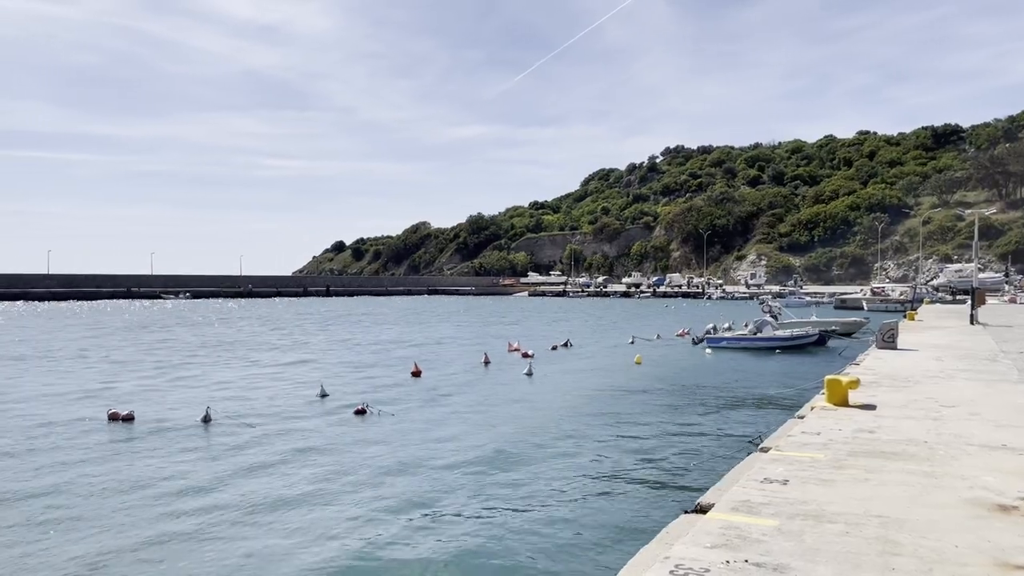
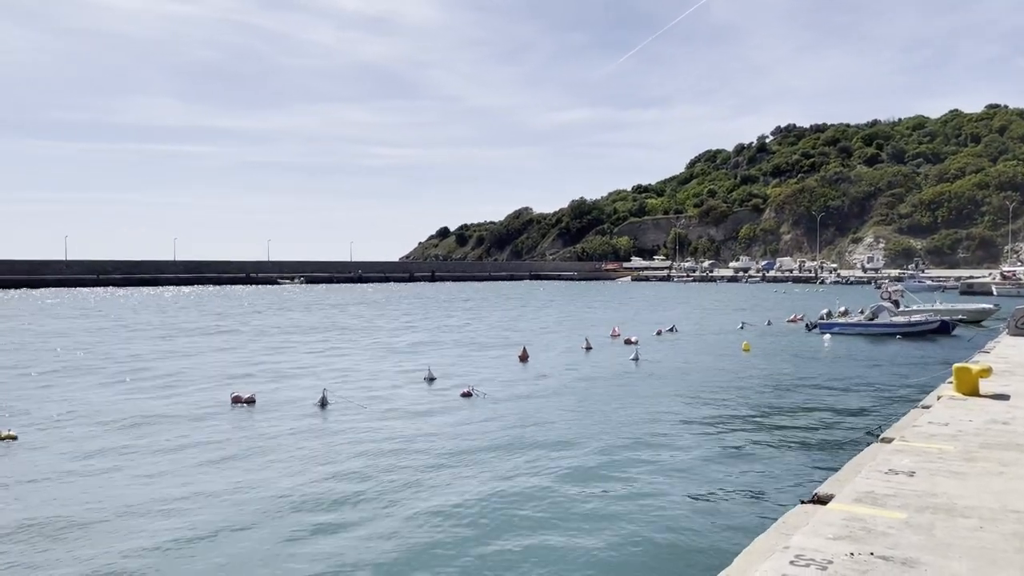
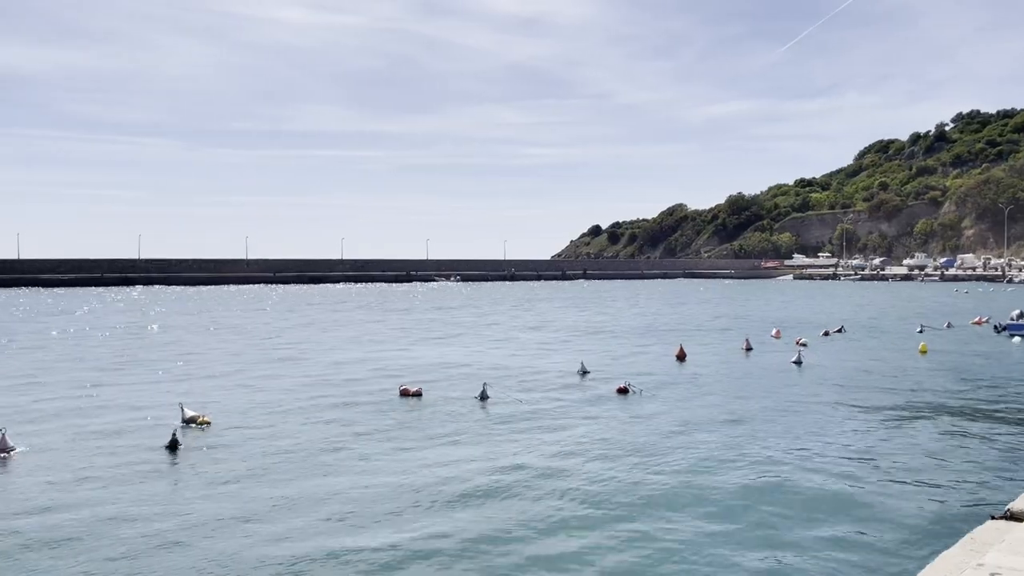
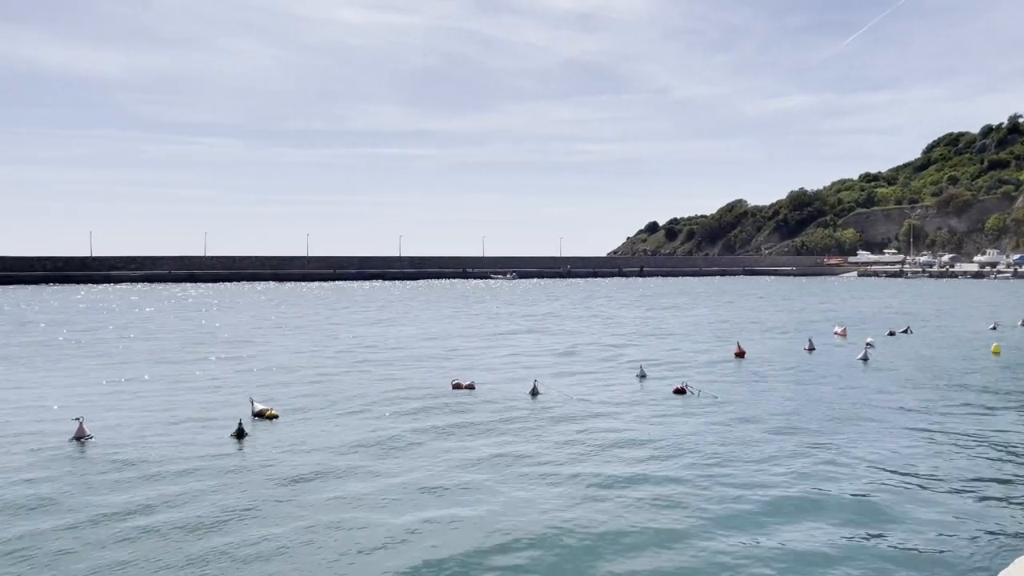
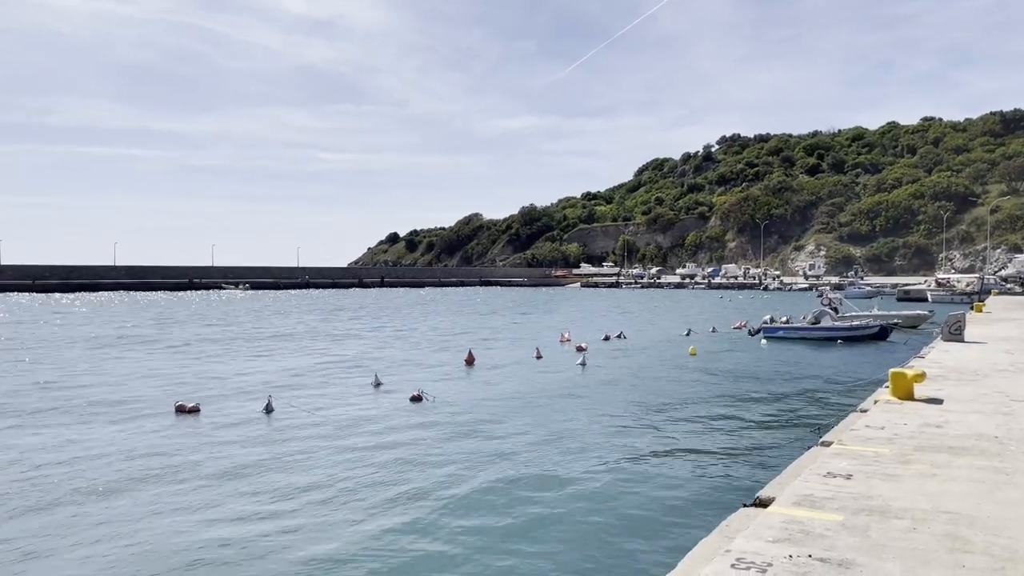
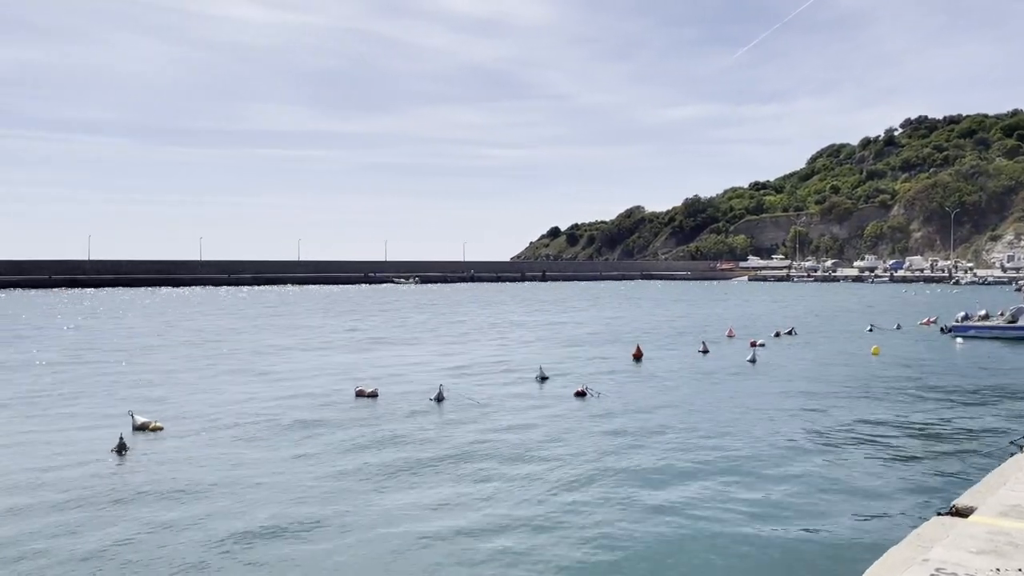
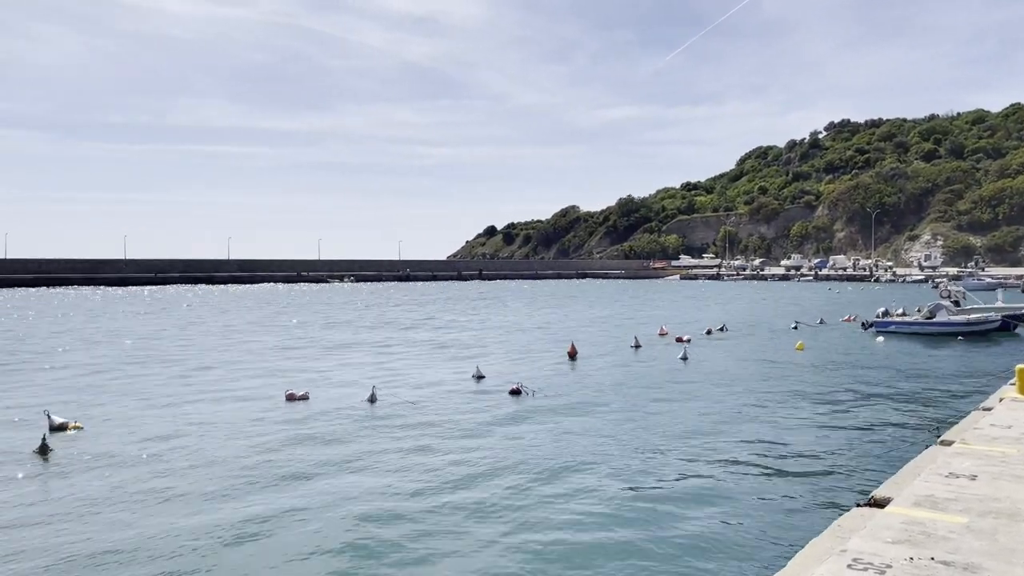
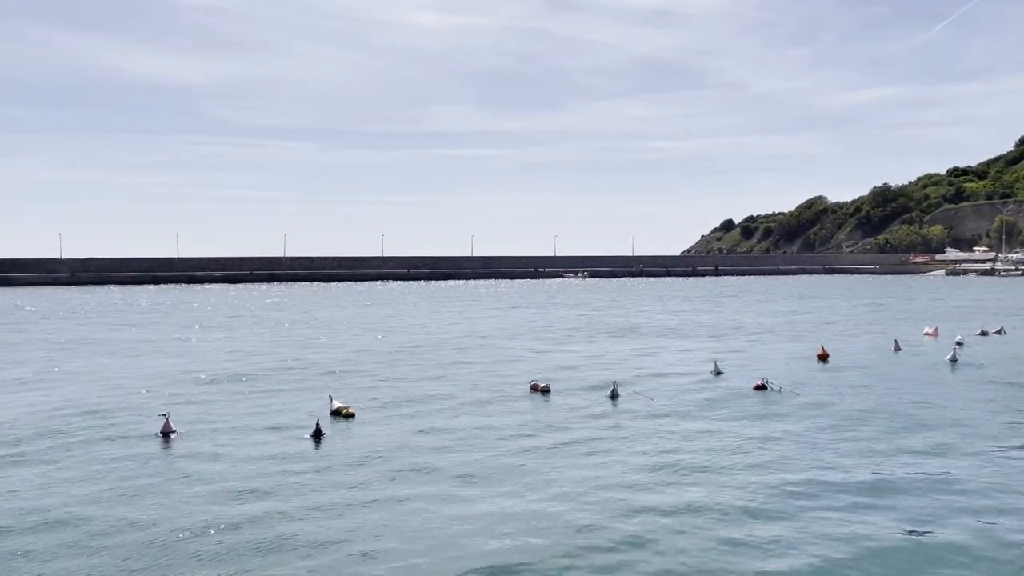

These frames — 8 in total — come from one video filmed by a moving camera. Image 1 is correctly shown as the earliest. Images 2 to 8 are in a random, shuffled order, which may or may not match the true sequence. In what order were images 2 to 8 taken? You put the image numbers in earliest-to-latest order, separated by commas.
5, 2, 7, 6, 3, 4, 8
